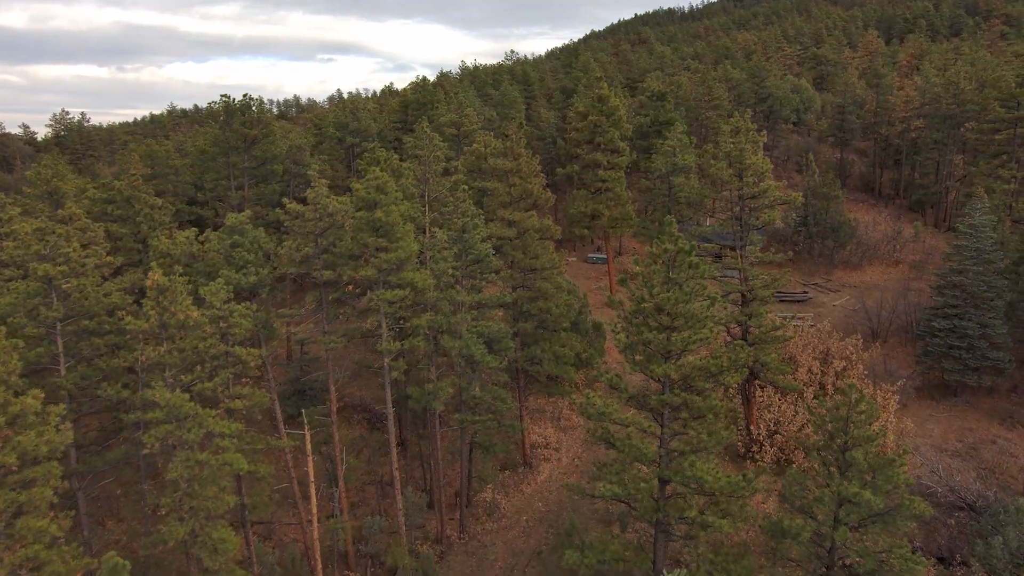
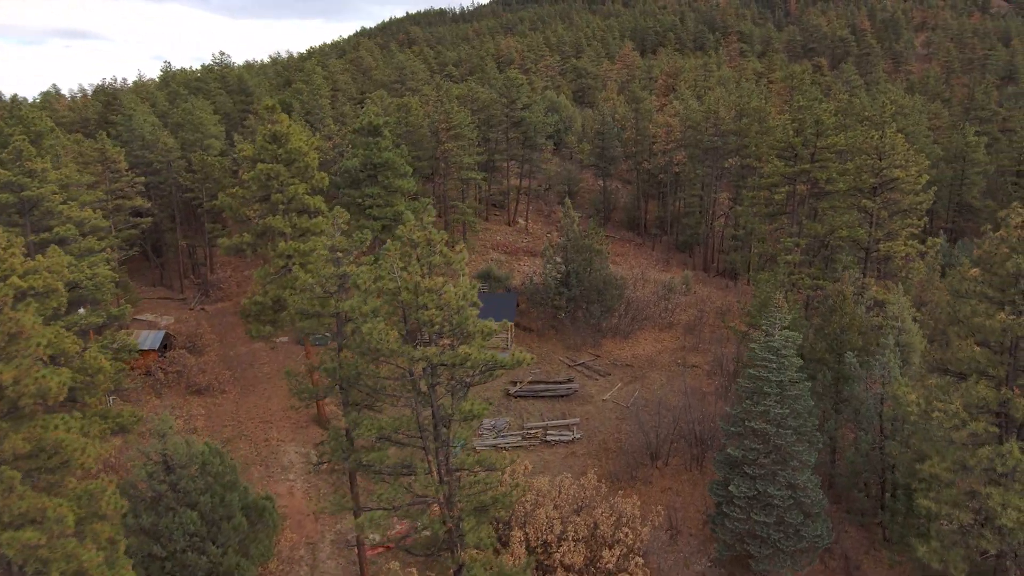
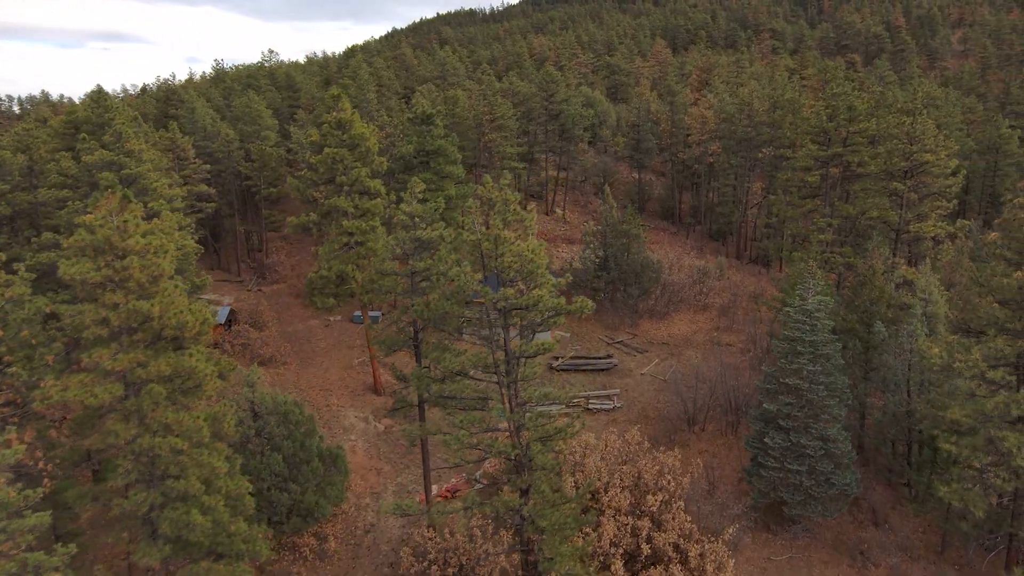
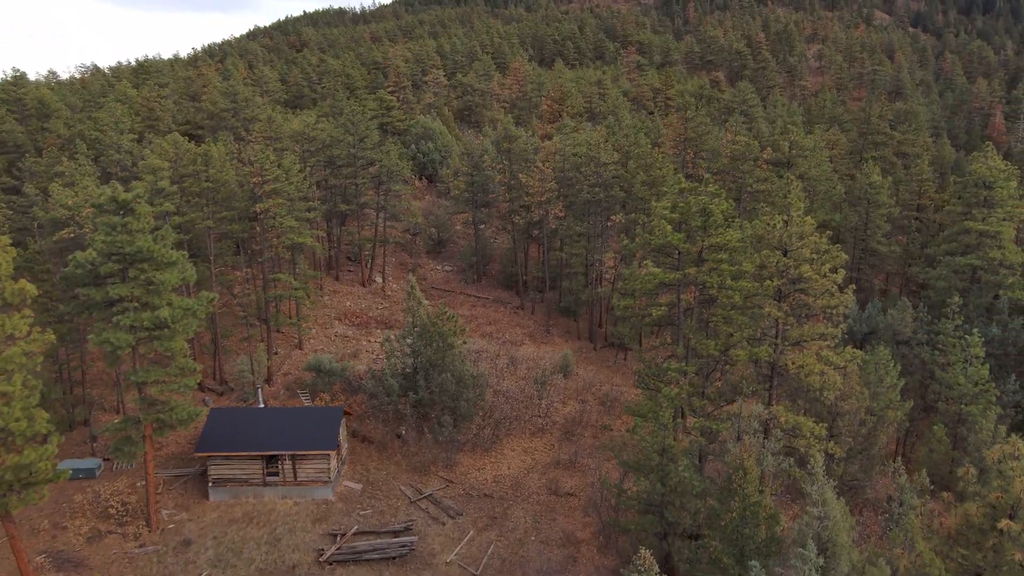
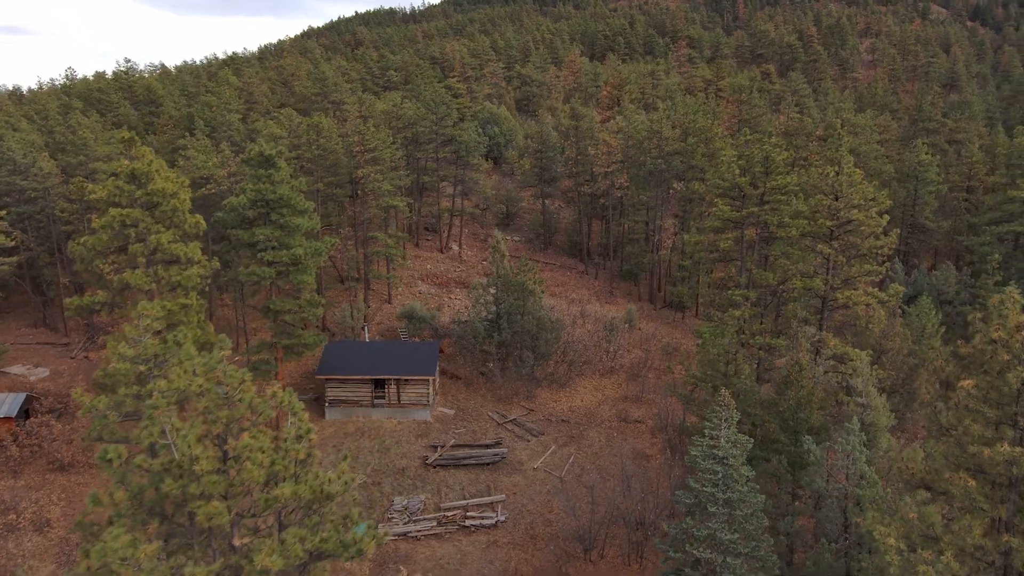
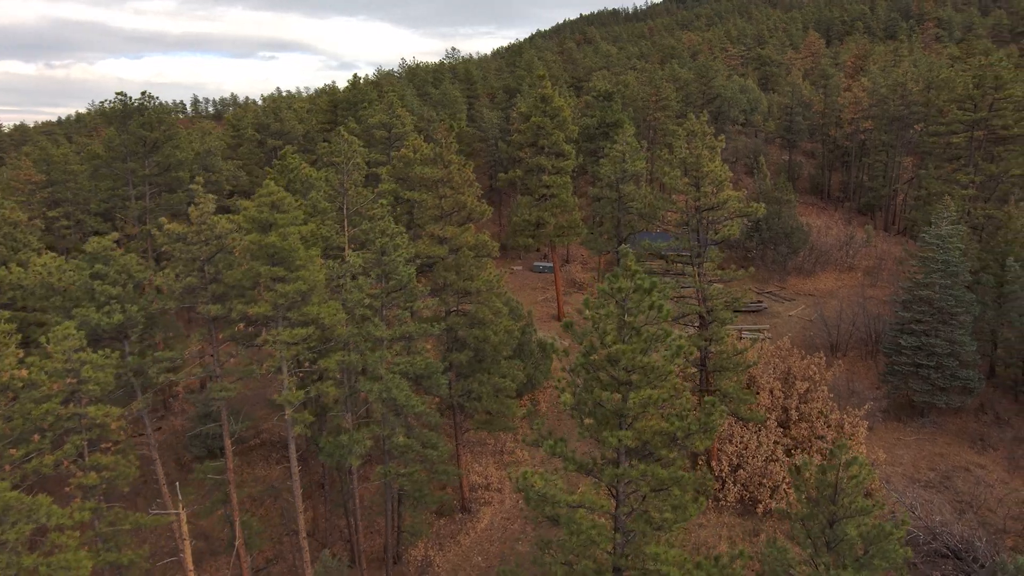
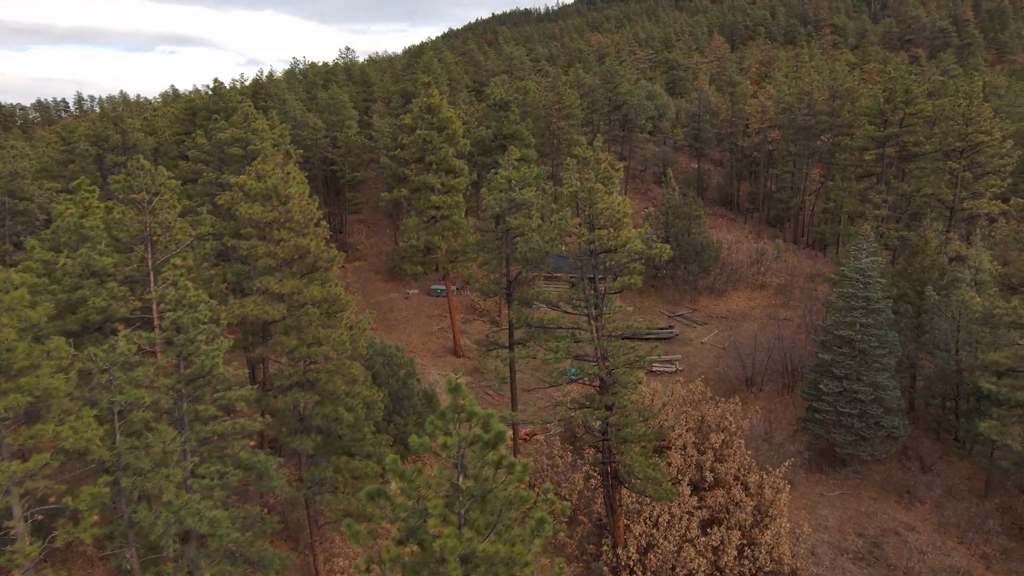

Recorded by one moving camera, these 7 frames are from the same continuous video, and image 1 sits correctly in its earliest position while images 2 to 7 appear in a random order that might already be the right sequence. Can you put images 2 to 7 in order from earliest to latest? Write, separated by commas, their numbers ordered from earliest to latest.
6, 7, 3, 2, 5, 4
